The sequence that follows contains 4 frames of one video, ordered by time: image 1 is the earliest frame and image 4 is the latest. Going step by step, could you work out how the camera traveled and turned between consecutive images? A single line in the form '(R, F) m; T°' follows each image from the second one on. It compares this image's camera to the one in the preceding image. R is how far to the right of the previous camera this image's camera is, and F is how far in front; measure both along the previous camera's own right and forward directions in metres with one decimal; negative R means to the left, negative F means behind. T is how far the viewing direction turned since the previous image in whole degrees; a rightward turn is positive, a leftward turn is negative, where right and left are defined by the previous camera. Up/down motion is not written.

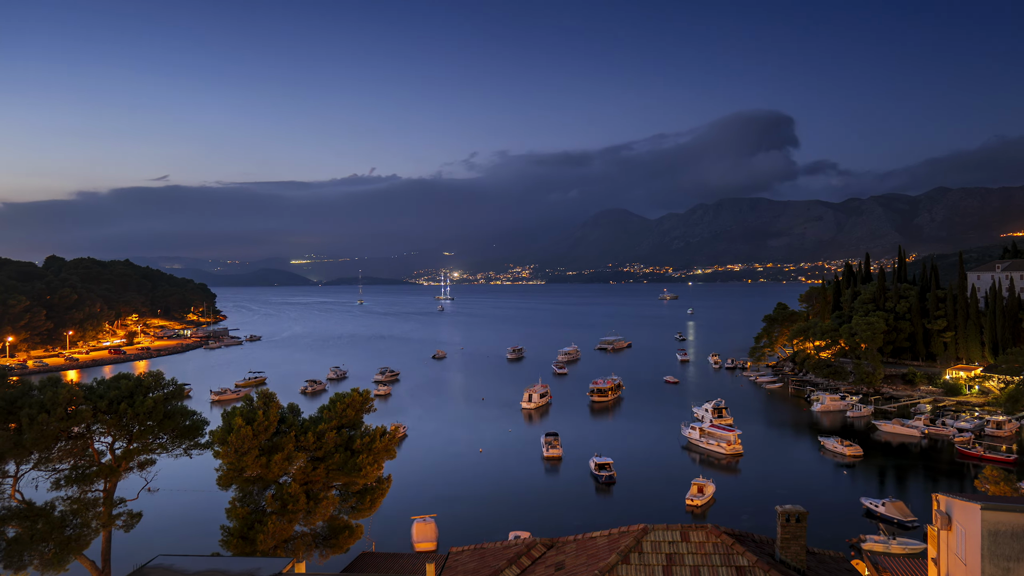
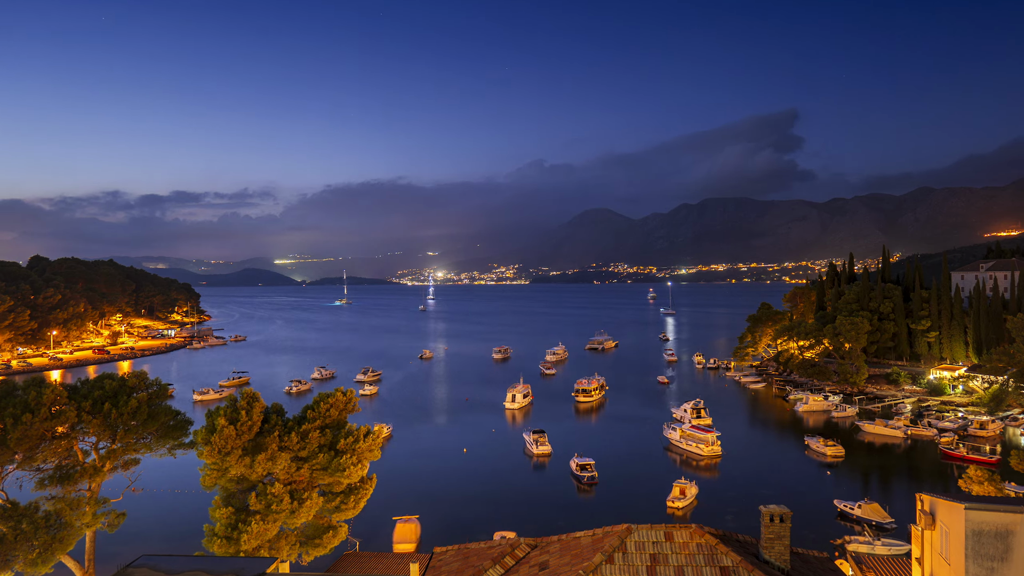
(+1.1, 0.0) m; 0°
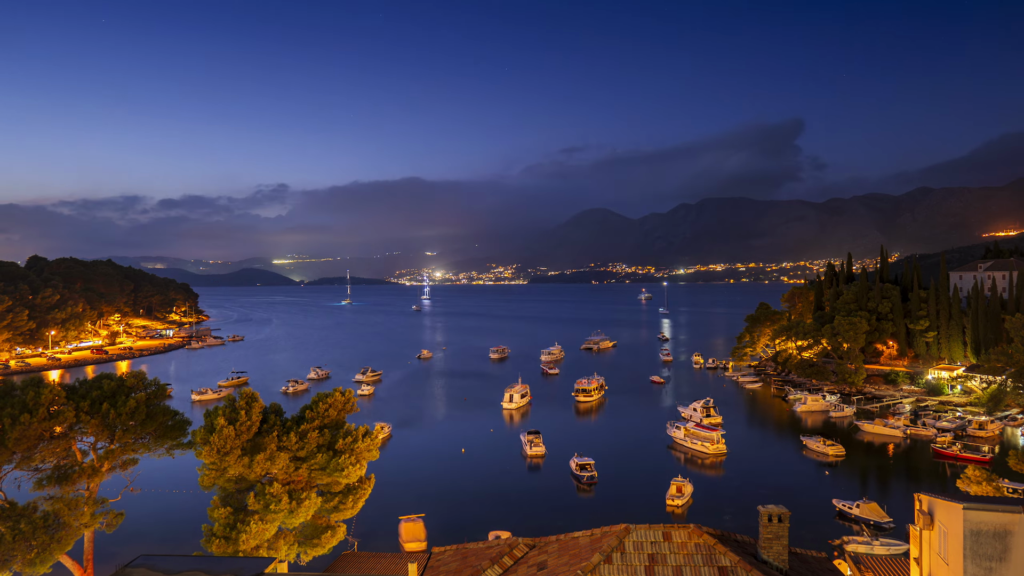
(+0.1, 0.0) m; 0°
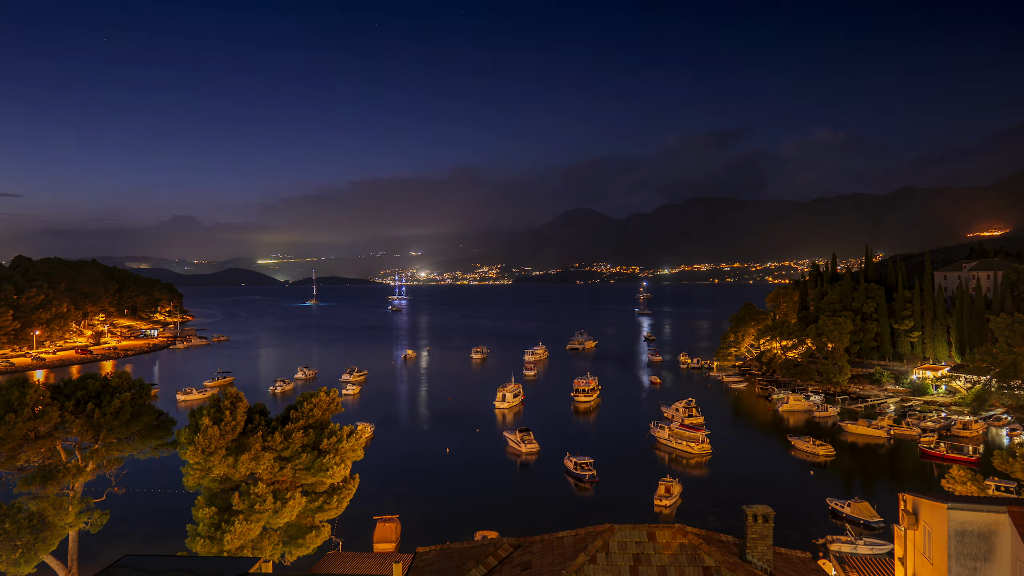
(+1.1, 0.0) m; 0°
